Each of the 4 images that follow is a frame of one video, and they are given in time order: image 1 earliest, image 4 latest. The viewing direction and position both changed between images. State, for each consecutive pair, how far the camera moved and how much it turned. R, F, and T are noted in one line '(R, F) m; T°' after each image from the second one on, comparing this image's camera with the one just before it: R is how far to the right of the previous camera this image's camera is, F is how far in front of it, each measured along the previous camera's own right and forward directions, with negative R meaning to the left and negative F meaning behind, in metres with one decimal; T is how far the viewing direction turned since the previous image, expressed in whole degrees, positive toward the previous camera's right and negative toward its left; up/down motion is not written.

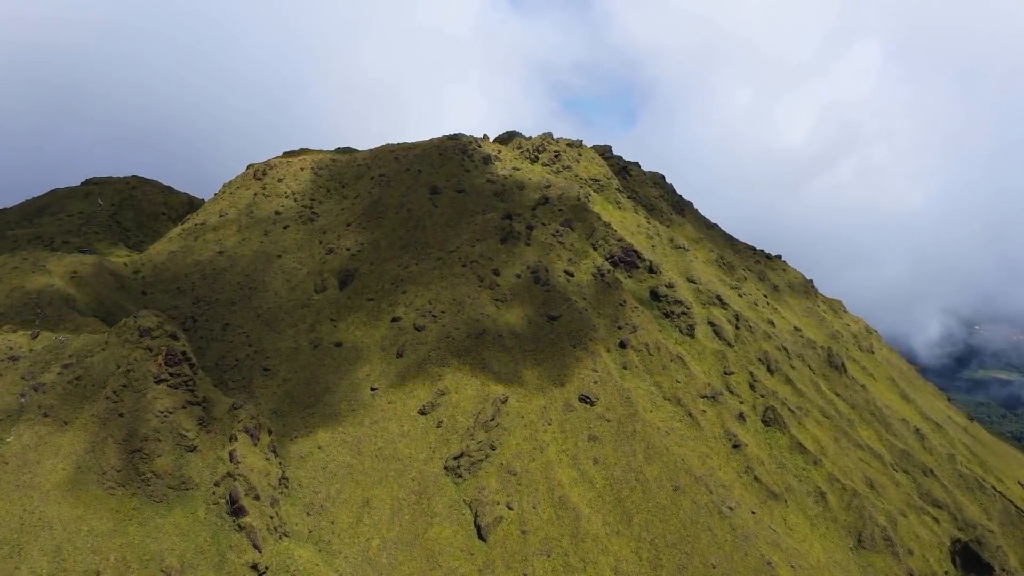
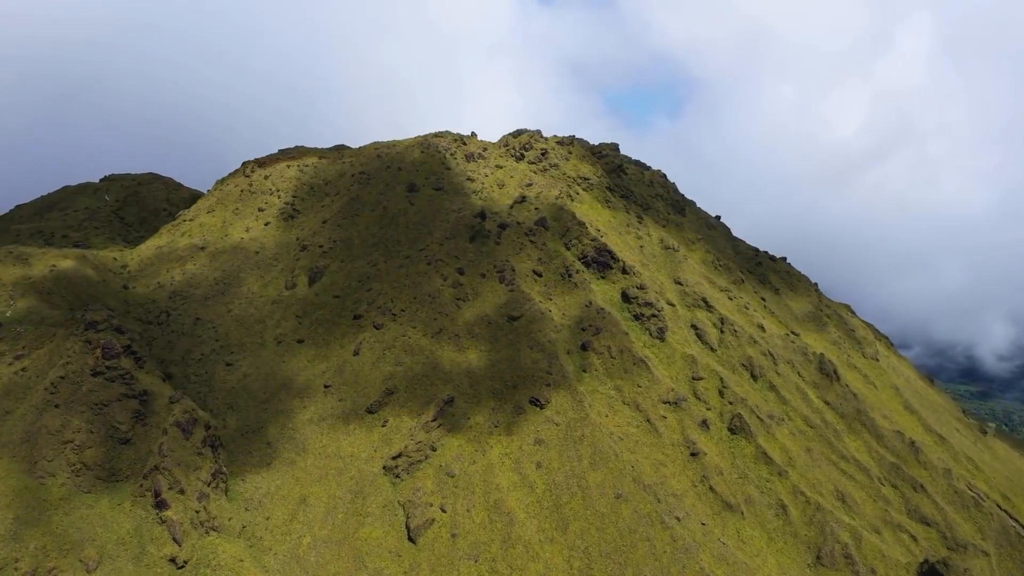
(+7.4, +1.1) m; -3°
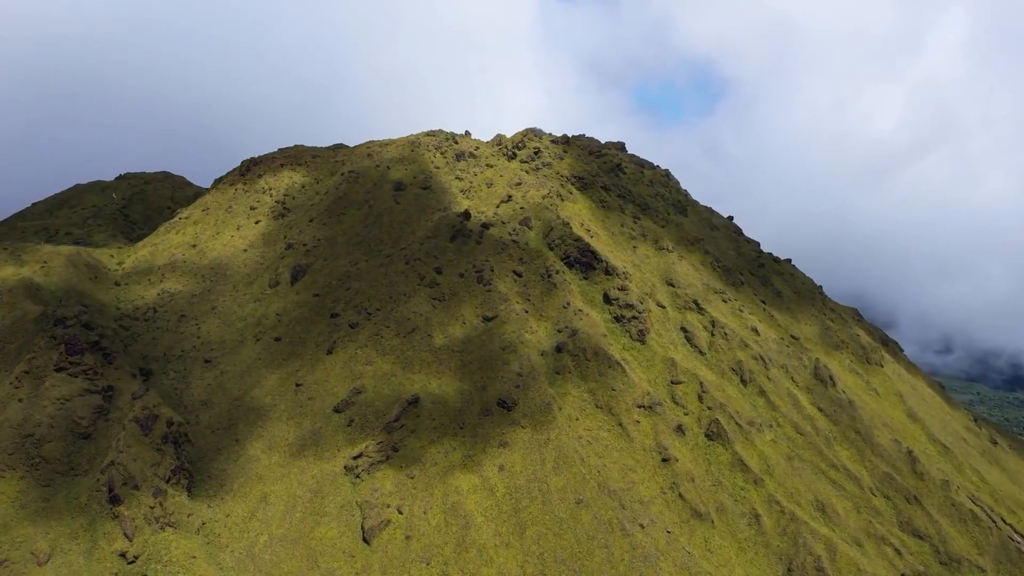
(+4.9, +0.8) m; -2°
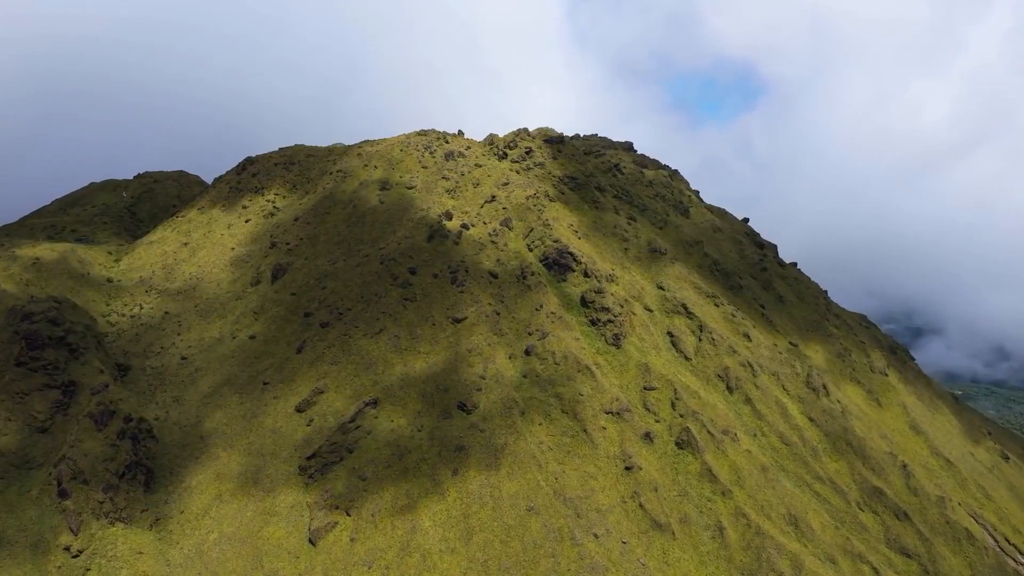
(+5.8, +0.9) m; -3°
